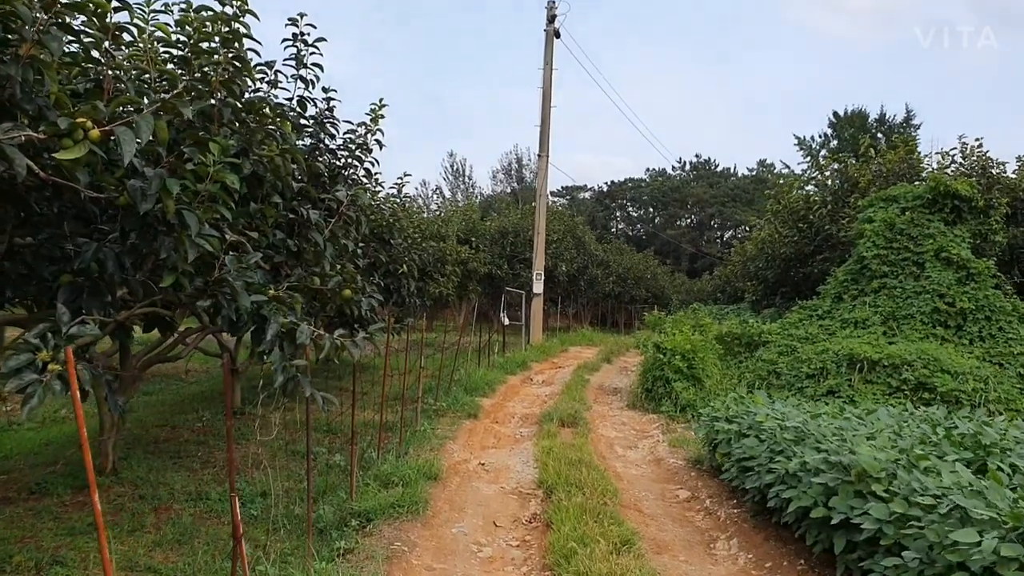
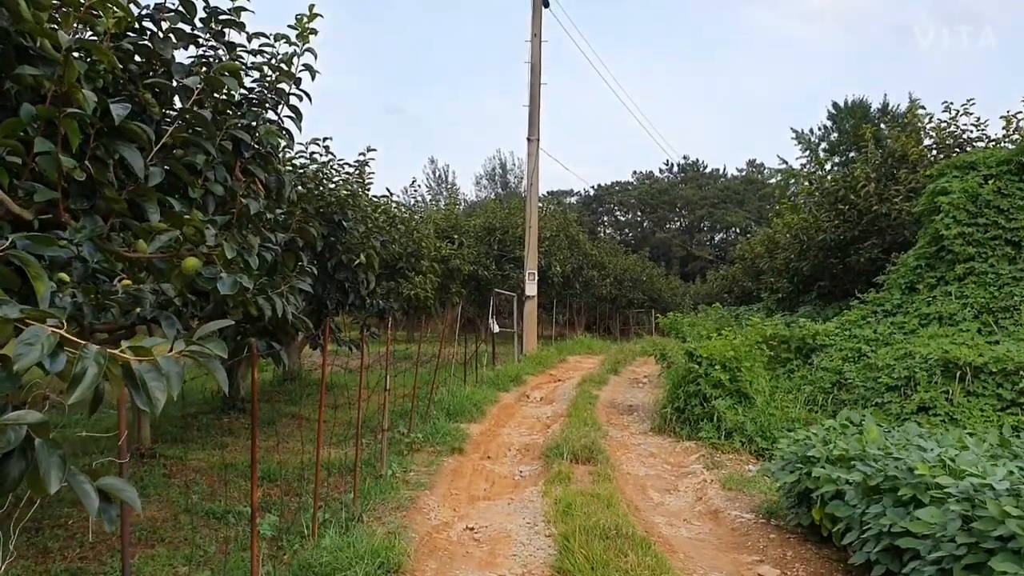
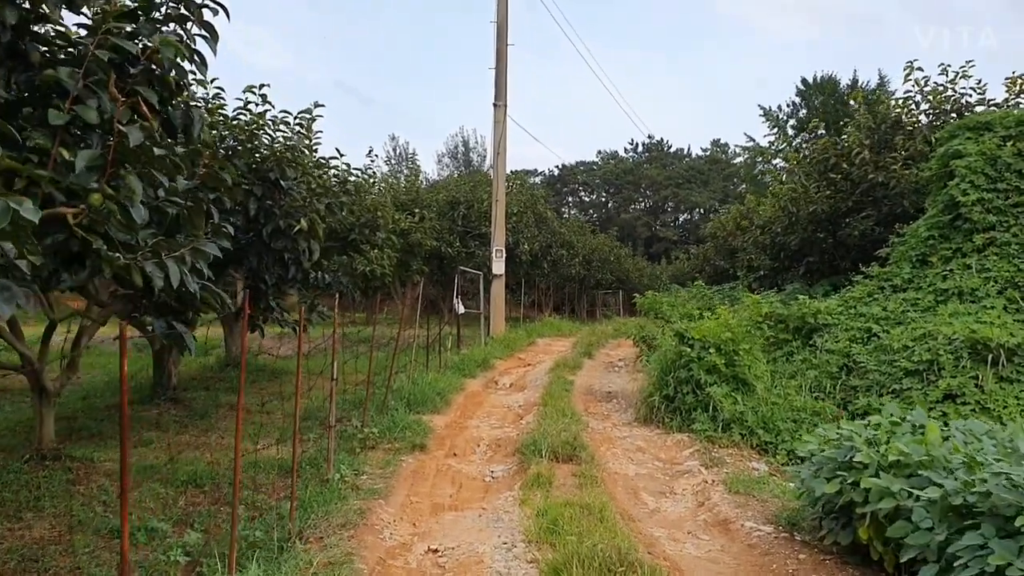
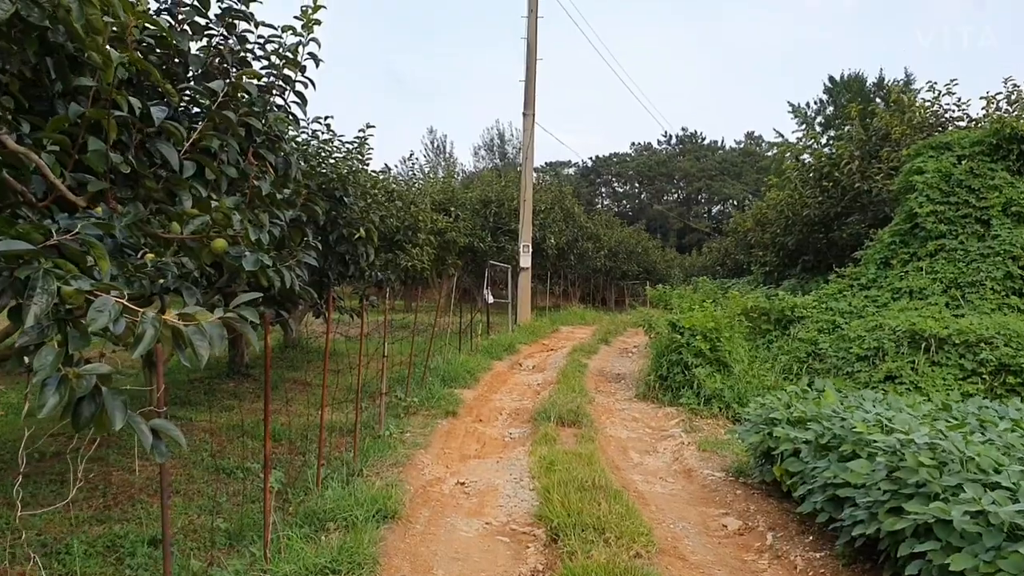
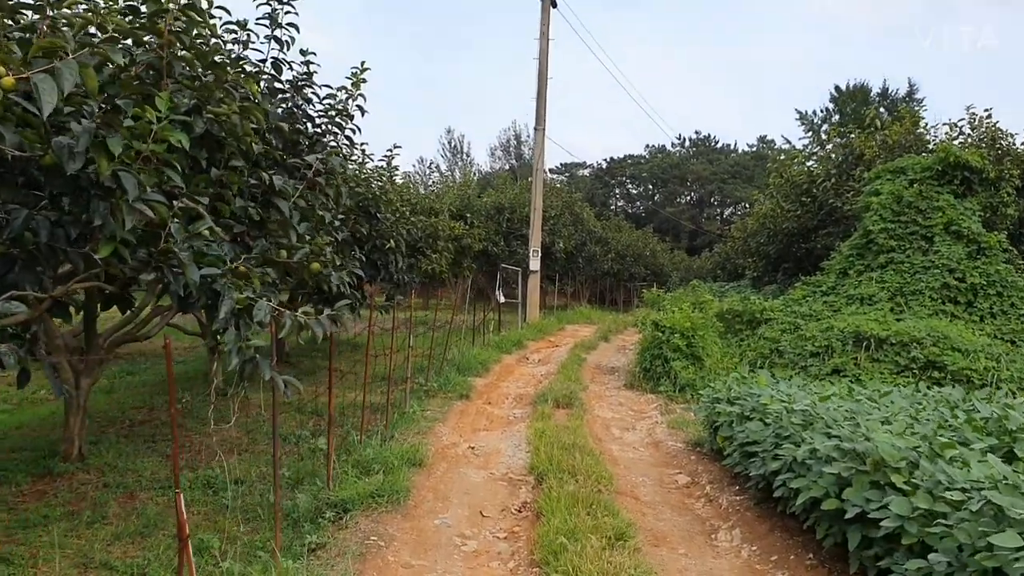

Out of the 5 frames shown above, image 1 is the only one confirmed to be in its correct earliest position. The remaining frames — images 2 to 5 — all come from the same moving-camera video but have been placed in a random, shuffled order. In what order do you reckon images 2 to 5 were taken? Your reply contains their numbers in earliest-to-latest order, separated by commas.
5, 4, 2, 3
